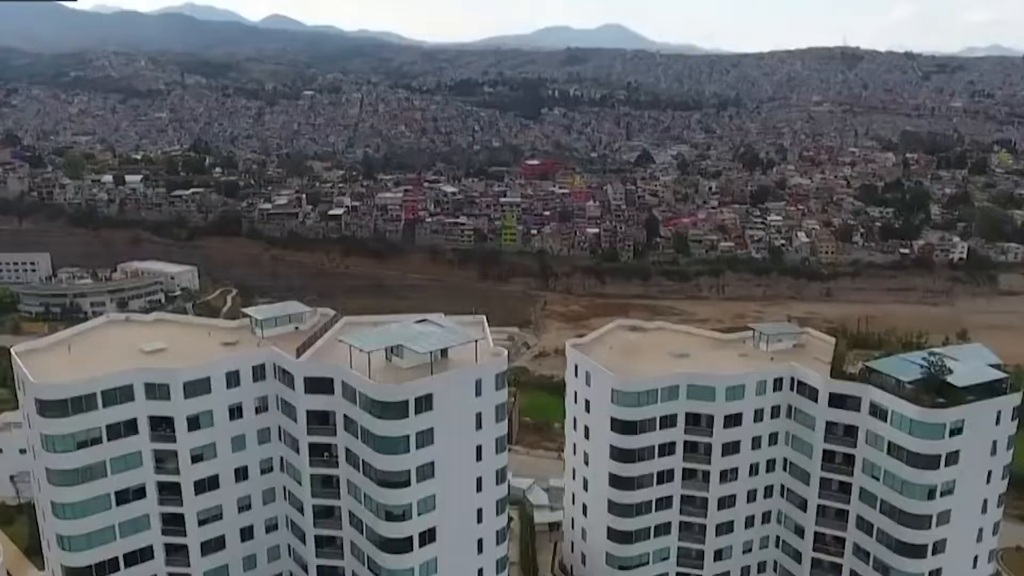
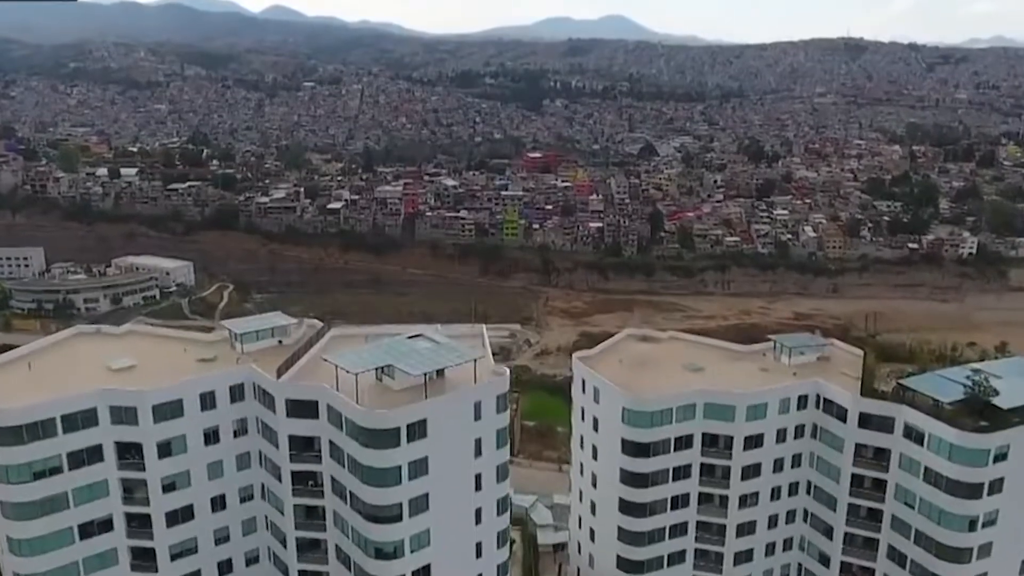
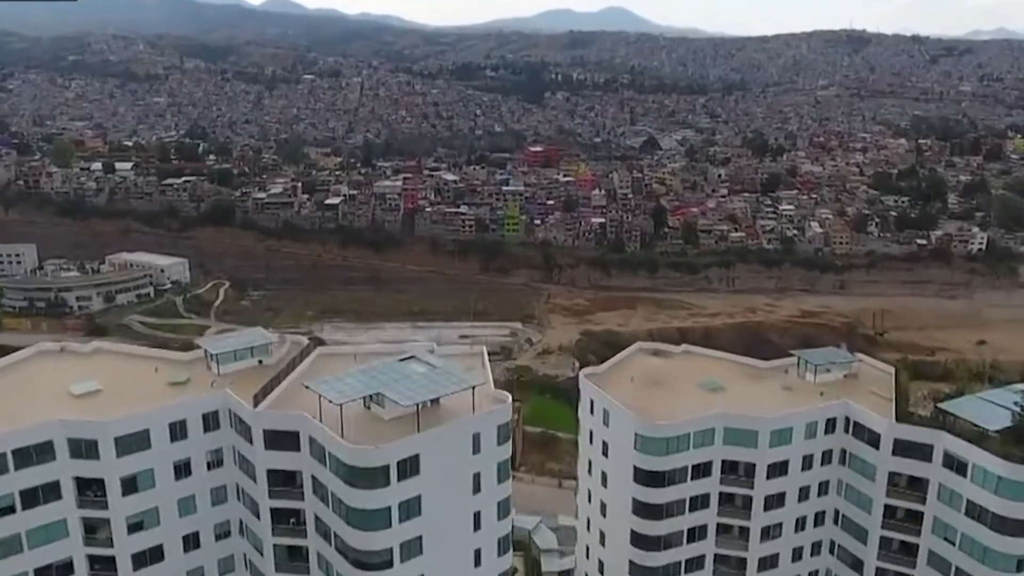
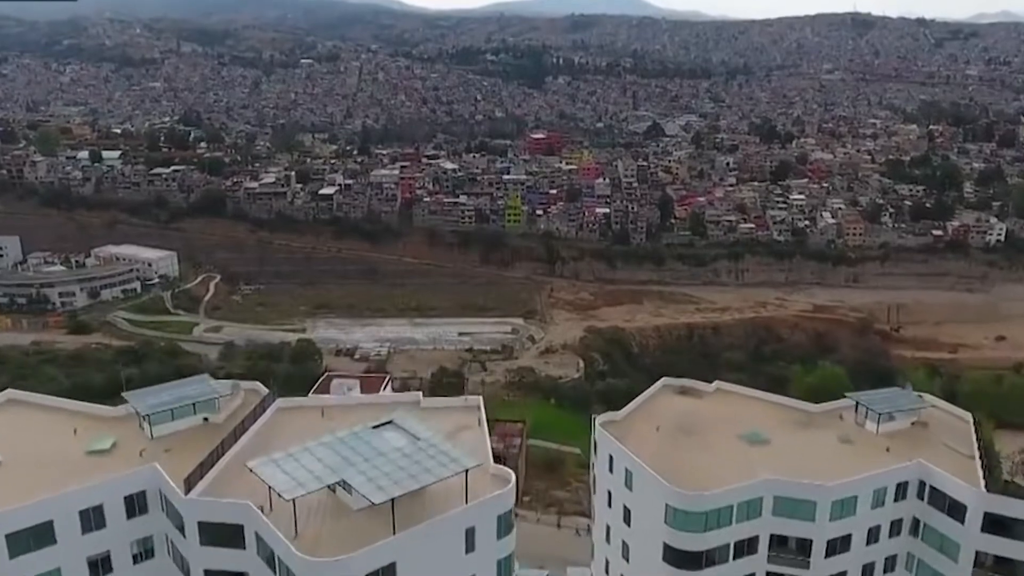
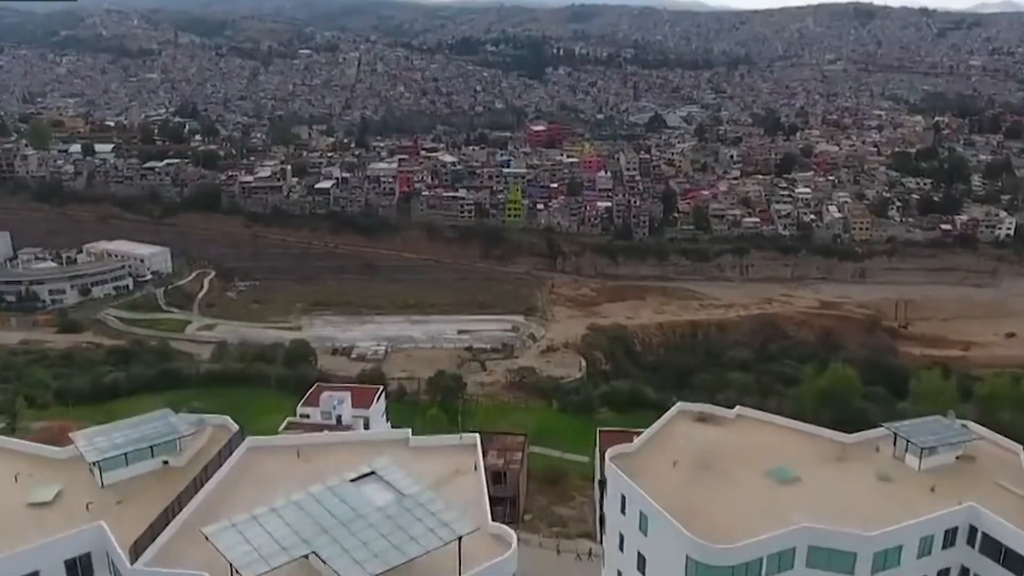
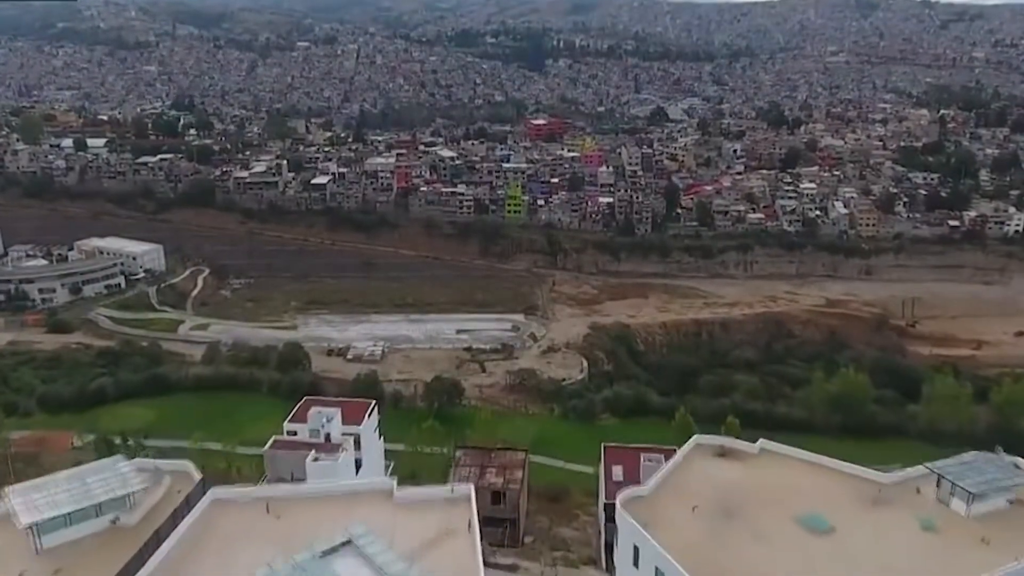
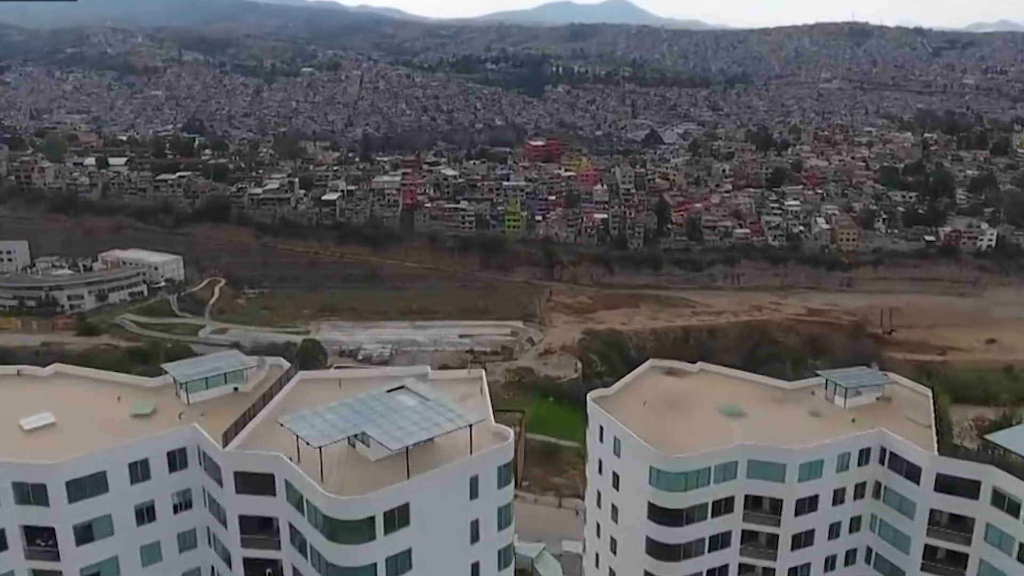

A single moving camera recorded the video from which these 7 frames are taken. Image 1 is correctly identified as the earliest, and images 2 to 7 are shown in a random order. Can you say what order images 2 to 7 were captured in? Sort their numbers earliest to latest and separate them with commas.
2, 3, 7, 4, 5, 6
